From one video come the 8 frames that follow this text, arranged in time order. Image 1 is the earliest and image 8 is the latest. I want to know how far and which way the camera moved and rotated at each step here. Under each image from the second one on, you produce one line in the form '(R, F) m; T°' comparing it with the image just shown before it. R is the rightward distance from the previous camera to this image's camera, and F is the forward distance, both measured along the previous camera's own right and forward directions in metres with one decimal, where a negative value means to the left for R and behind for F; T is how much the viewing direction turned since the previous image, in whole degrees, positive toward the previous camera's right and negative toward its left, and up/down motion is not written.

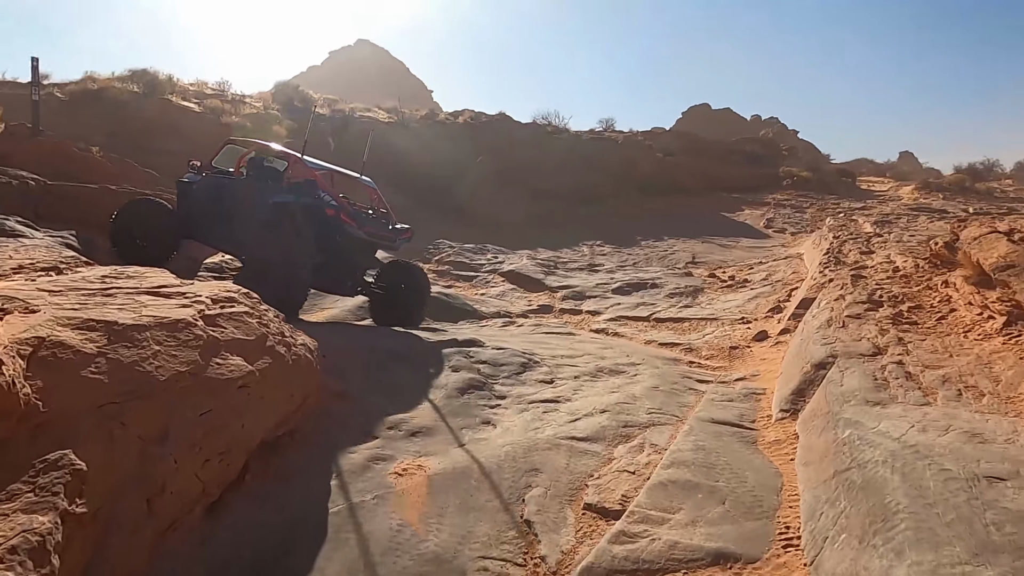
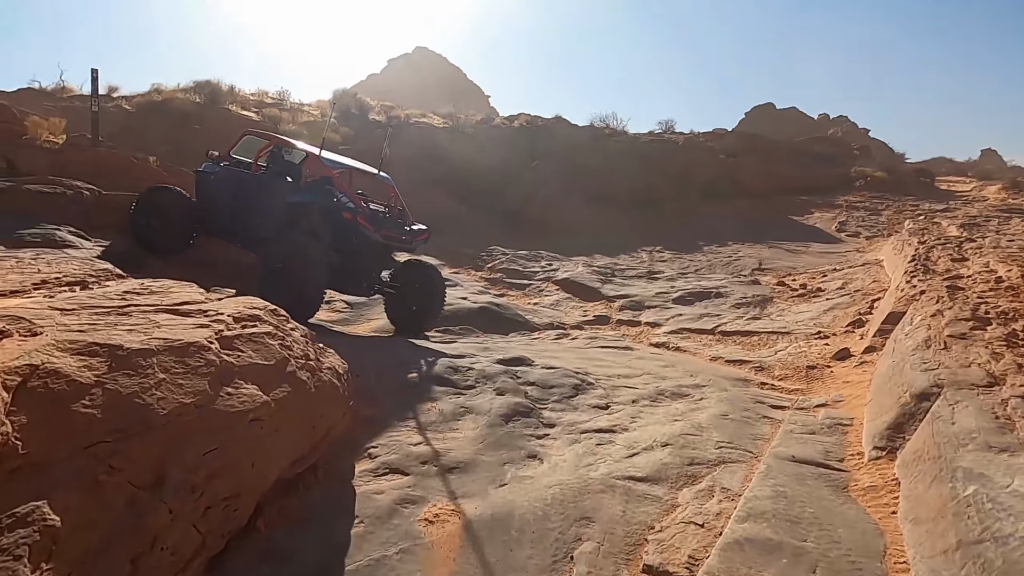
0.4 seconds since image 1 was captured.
(0.0, +0.5) m; -5°
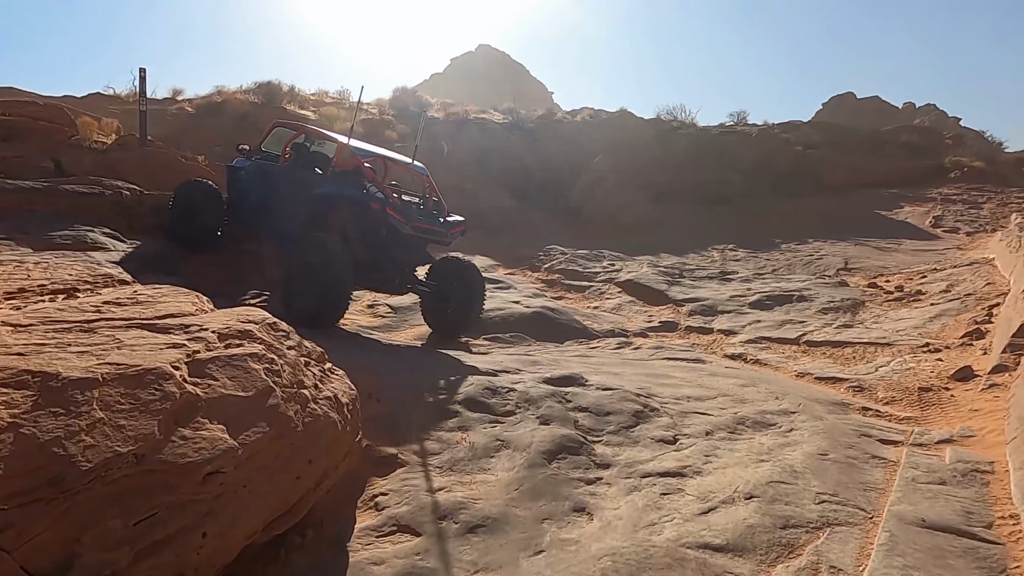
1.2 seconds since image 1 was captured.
(+0.1, +0.7) m; -6°
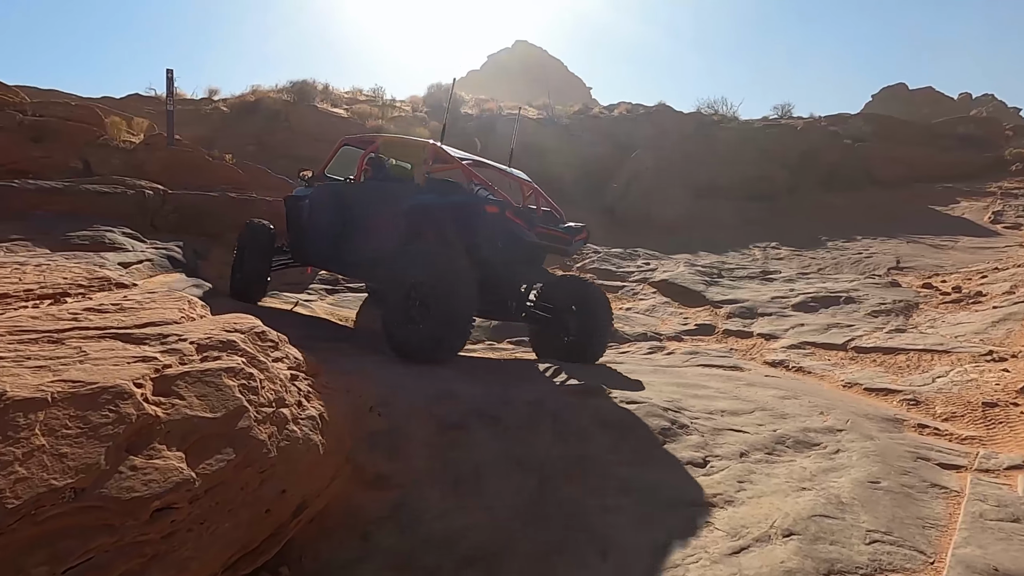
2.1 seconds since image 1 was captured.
(+0.1, +0.3) m; -3°
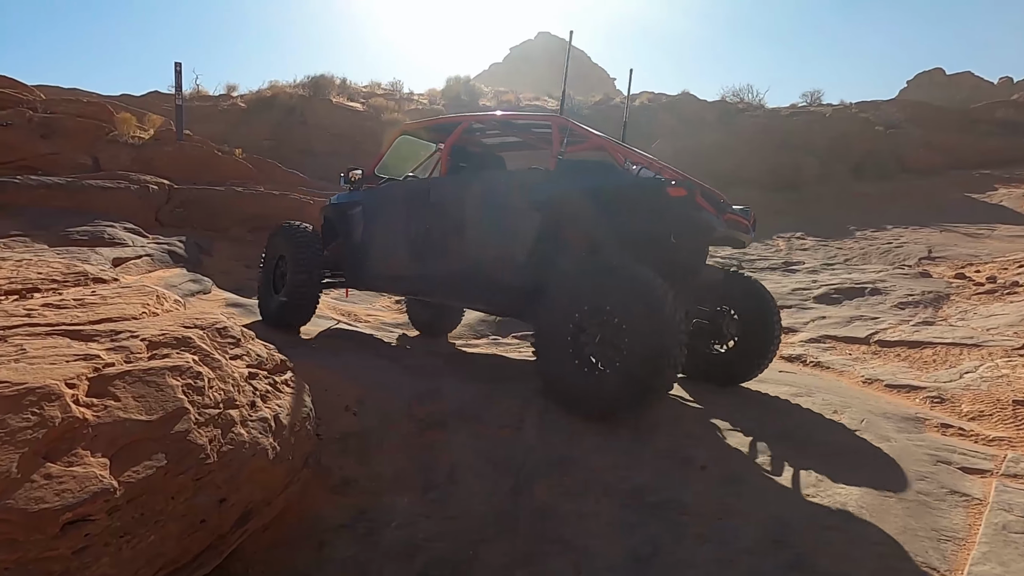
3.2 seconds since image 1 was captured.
(+0.2, +0.2) m; -2°
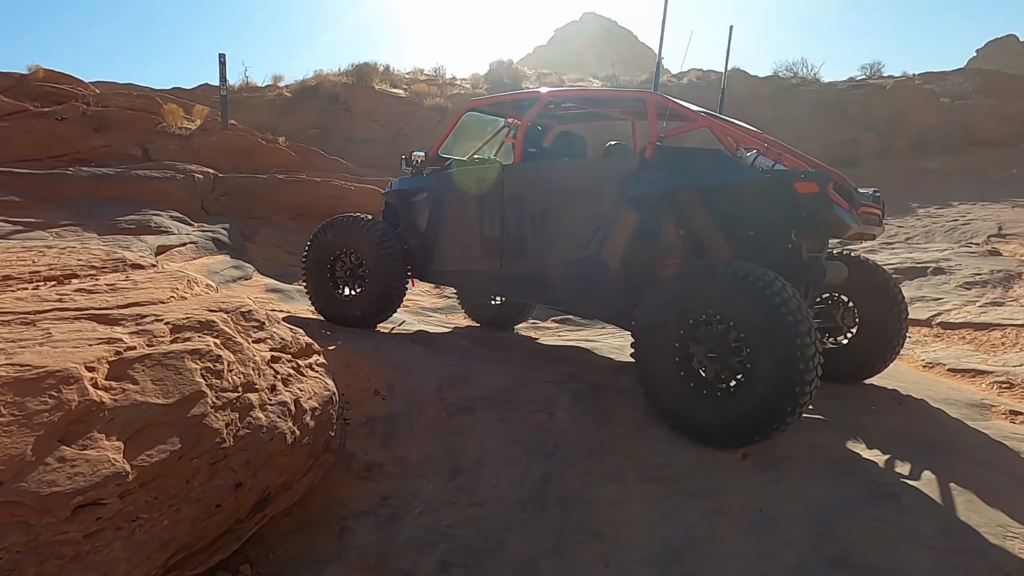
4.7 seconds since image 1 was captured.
(+0.1, +0.1) m; -4°
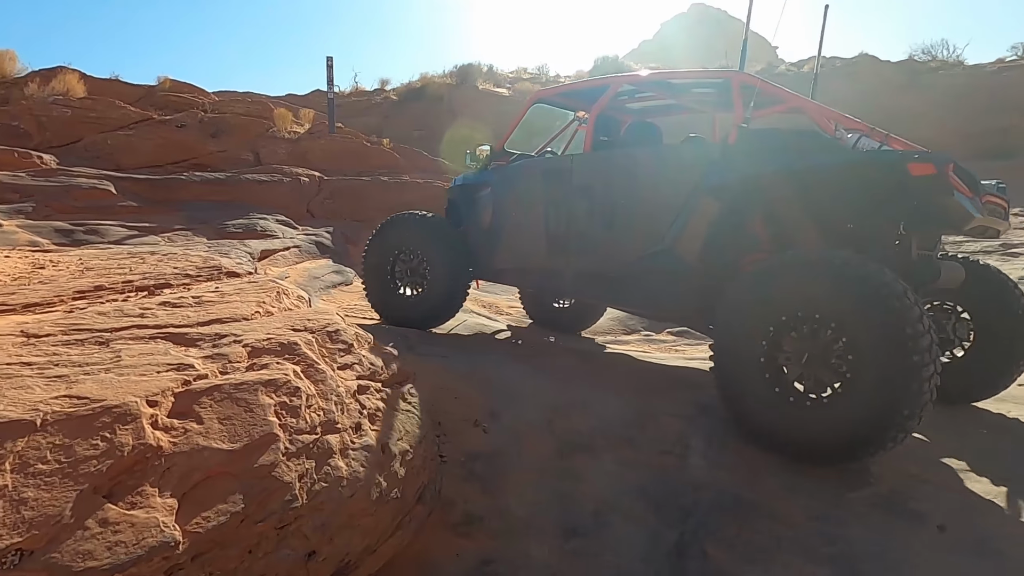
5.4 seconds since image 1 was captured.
(-0.1, +0.5) m; -9°
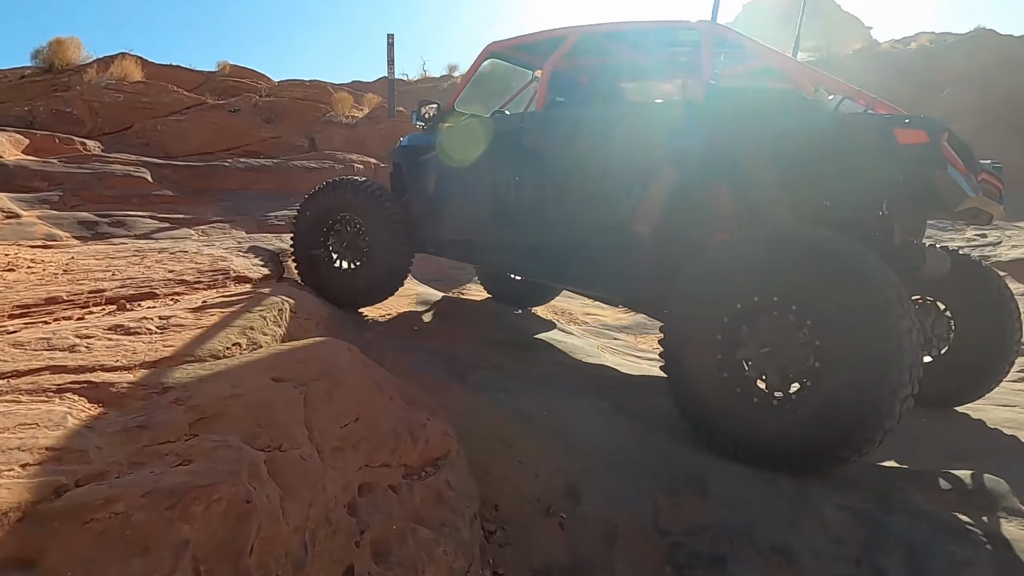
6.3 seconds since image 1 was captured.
(-0.1, +0.9) m; -6°
